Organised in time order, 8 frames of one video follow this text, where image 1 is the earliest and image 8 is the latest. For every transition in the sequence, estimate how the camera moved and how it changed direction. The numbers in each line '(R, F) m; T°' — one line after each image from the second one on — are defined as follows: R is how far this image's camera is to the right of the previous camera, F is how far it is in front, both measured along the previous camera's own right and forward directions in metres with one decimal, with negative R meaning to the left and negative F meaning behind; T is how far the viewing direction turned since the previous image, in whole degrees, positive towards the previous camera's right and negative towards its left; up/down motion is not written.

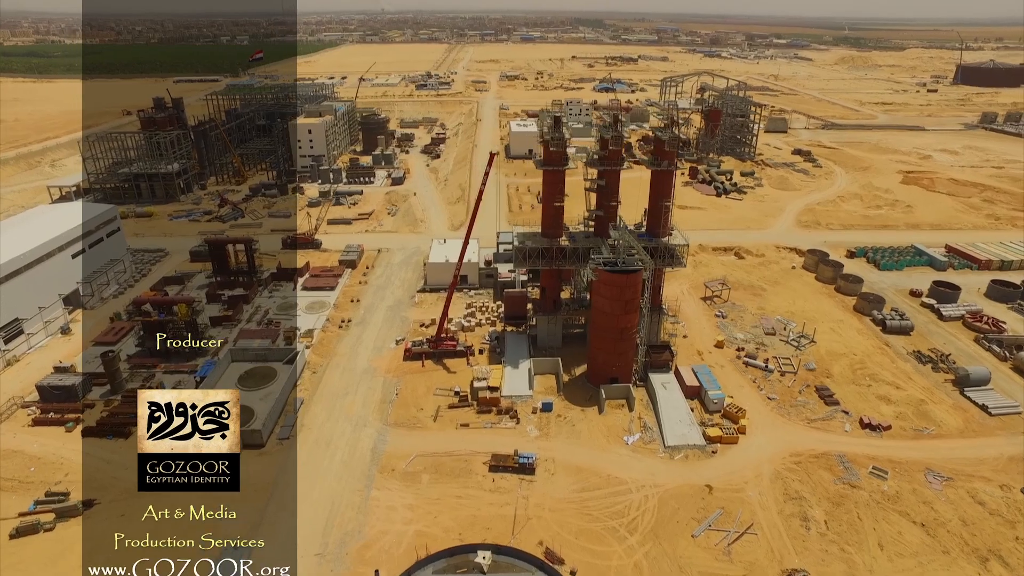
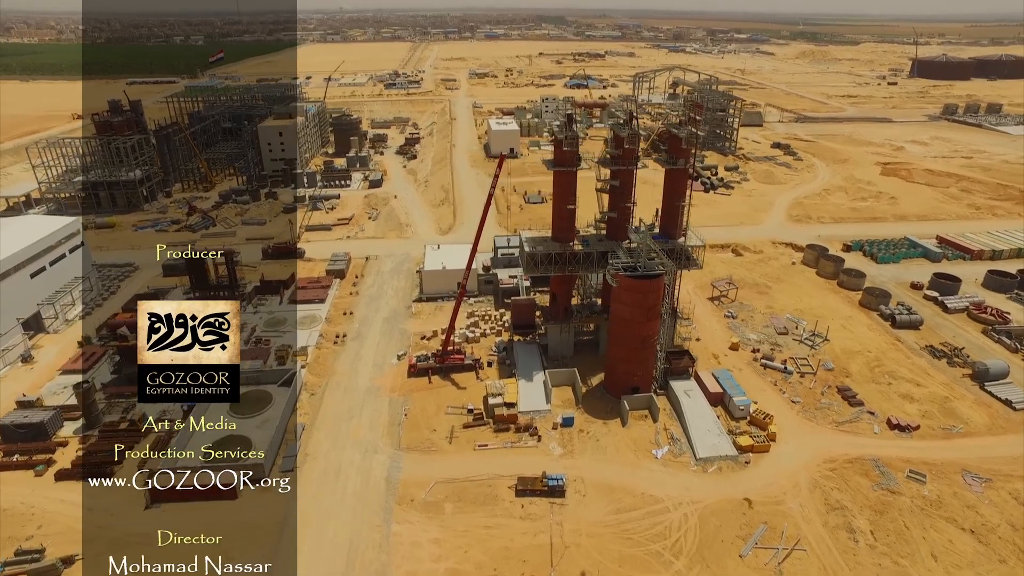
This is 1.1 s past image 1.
(-3.6, +3.0) m; +3°
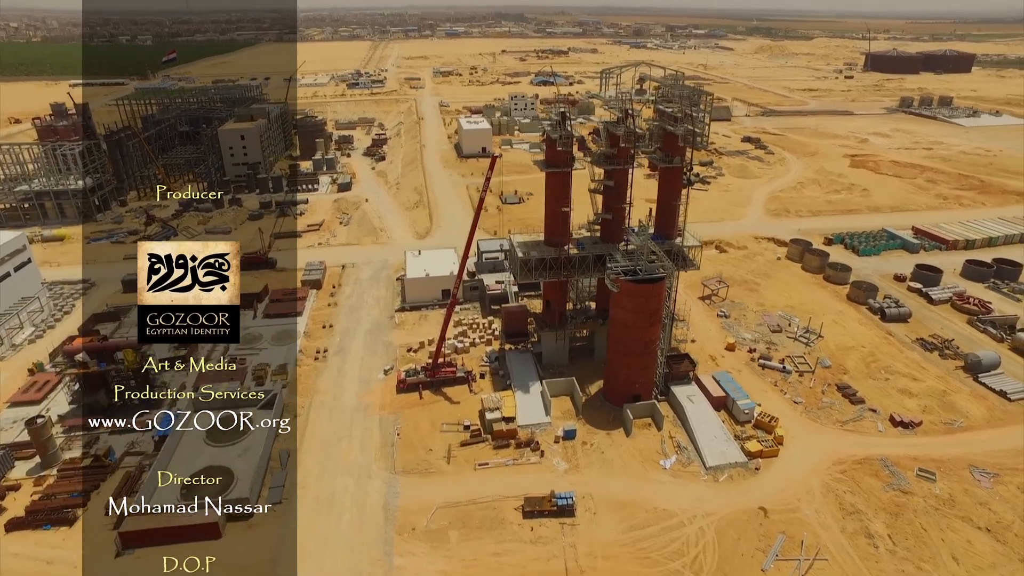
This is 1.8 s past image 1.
(-2.1, +2.3) m; +3°
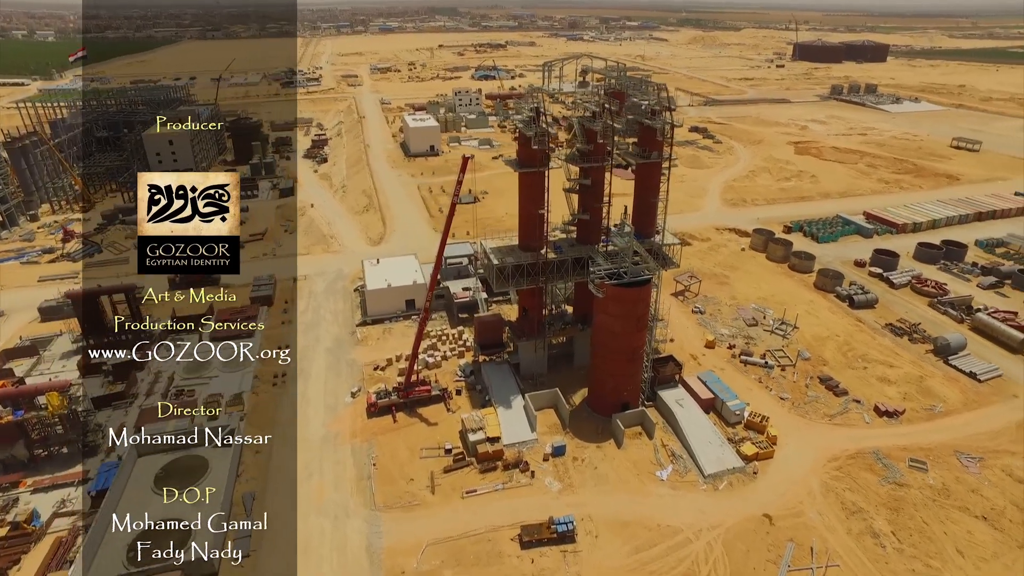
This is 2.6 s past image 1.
(-2.2, +3.0) m; +5°
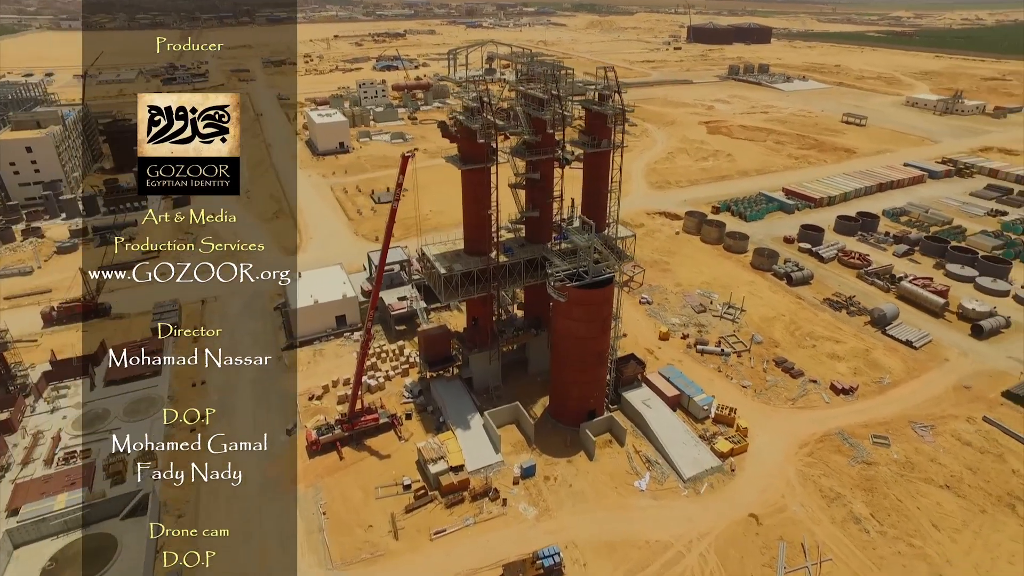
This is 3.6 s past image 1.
(-2.2, +3.9) m; +8°
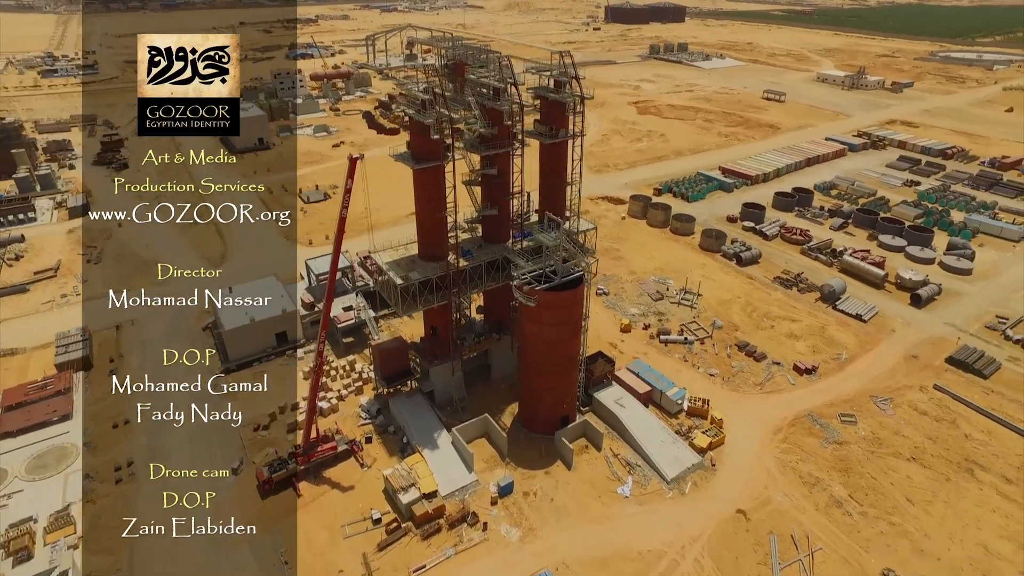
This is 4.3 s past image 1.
(-1.8, +2.8) m; +7°
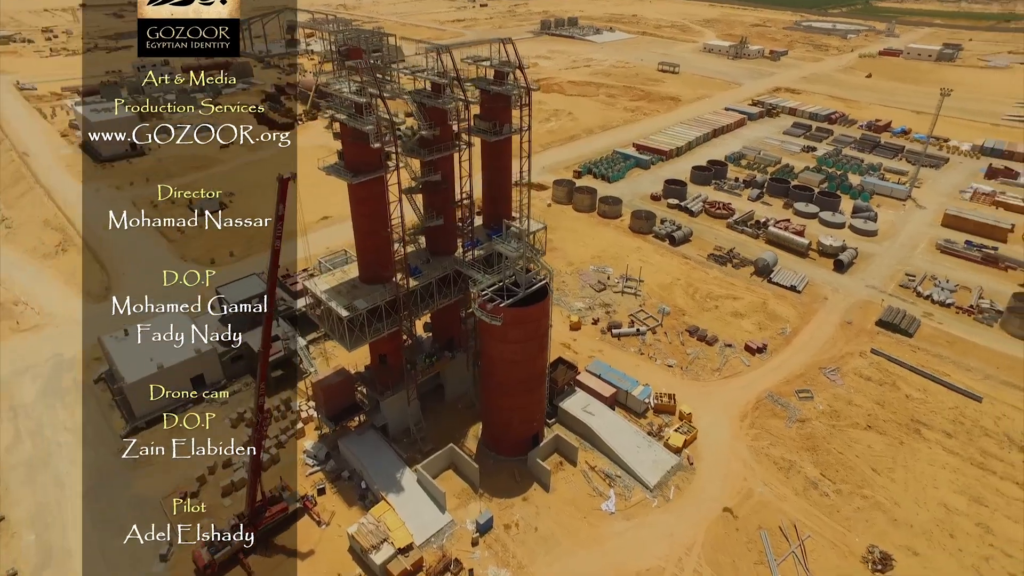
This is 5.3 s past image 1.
(-2.7, +3.5) m; +9°
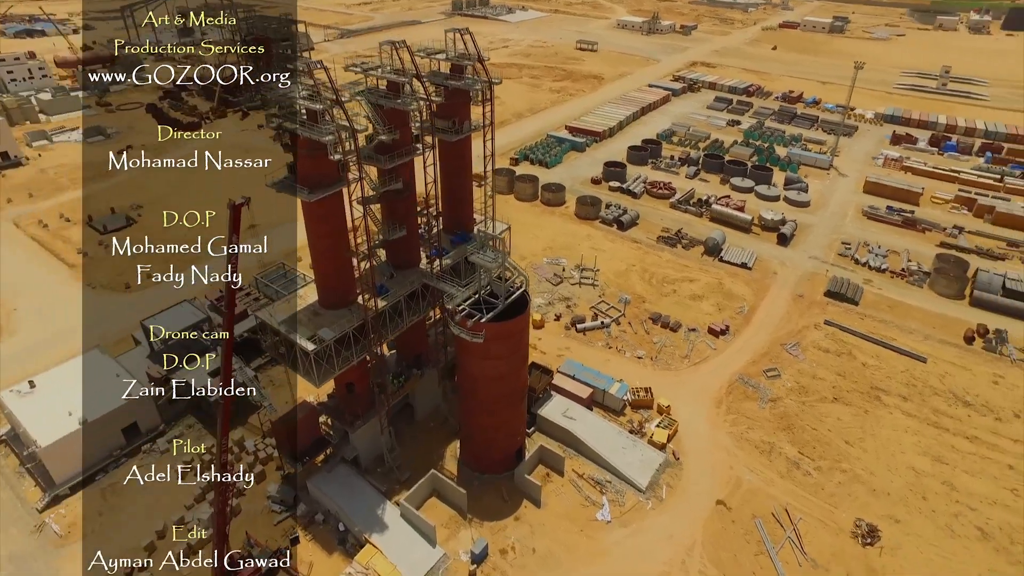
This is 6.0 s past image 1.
(-2.4, +2.4) m; +7°
